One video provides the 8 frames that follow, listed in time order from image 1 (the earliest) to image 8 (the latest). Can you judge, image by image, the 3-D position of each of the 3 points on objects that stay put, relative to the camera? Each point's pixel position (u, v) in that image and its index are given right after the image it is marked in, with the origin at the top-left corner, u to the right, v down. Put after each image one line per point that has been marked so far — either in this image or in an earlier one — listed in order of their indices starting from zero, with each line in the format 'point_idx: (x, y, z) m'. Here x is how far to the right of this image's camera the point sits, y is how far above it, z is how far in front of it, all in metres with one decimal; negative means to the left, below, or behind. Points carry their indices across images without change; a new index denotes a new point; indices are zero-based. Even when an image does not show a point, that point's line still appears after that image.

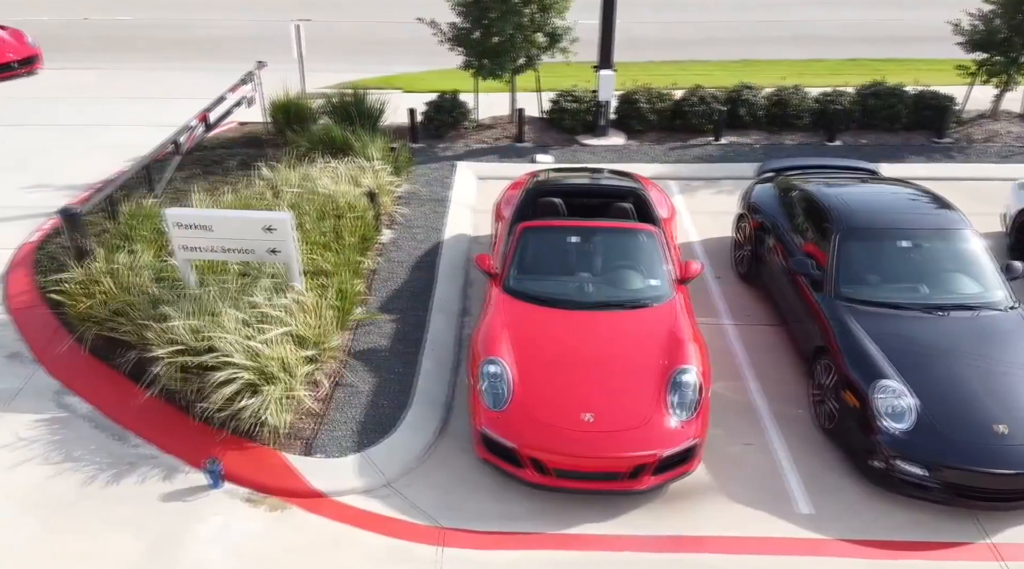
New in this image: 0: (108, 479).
0: (-2.5, -1.2, +4.8) m
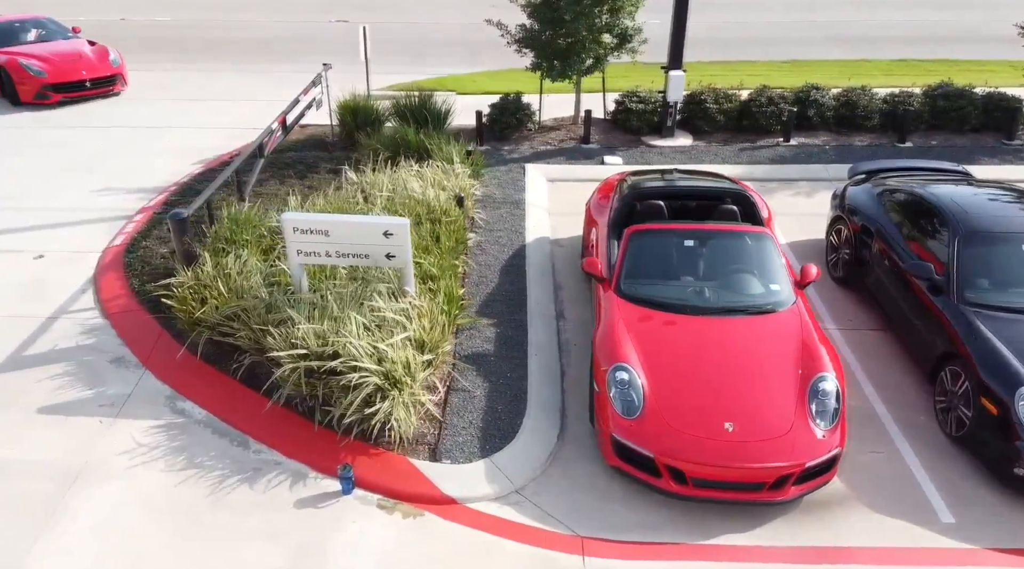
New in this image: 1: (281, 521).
0: (-1.7, -1.2, +4.8) m
1: (-1.4, -1.4, +4.5) m
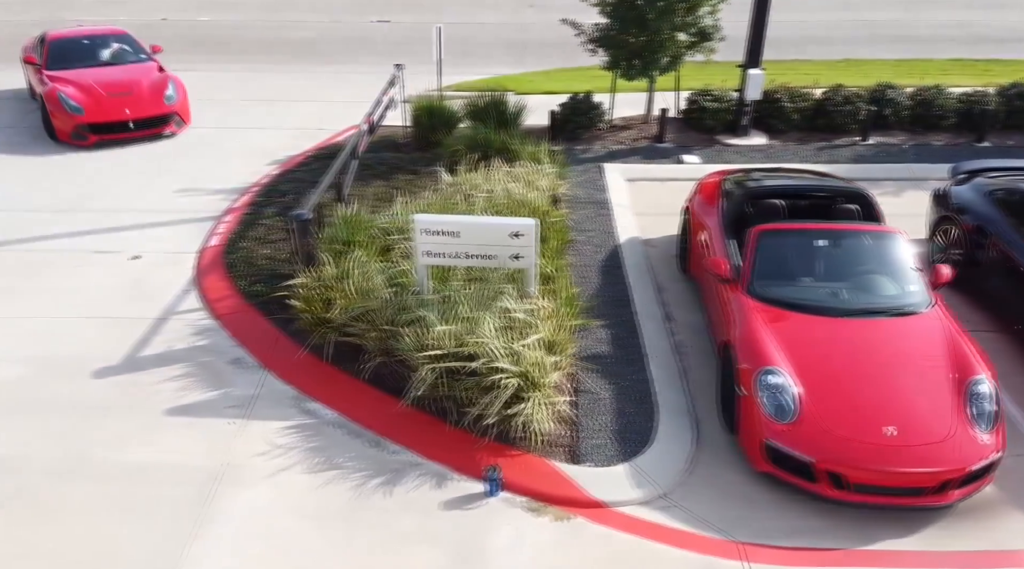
0: (-0.8, -1.3, +4.7) m
1: (-0.5, -1.4, +4.4) m
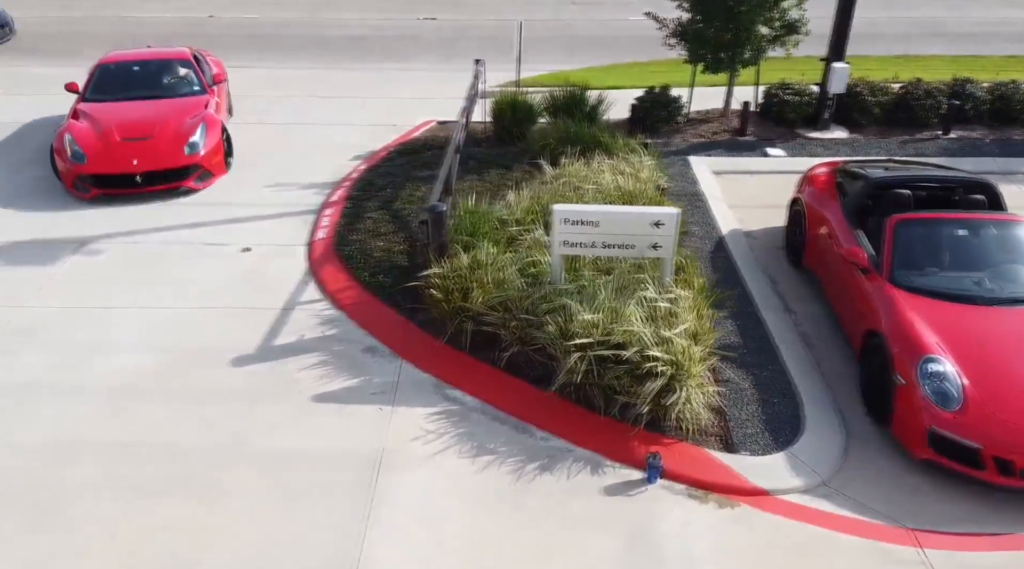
0: (+0.2, -1.2, +4.7) m
1: (+0.5, -1.3, +4.4) m
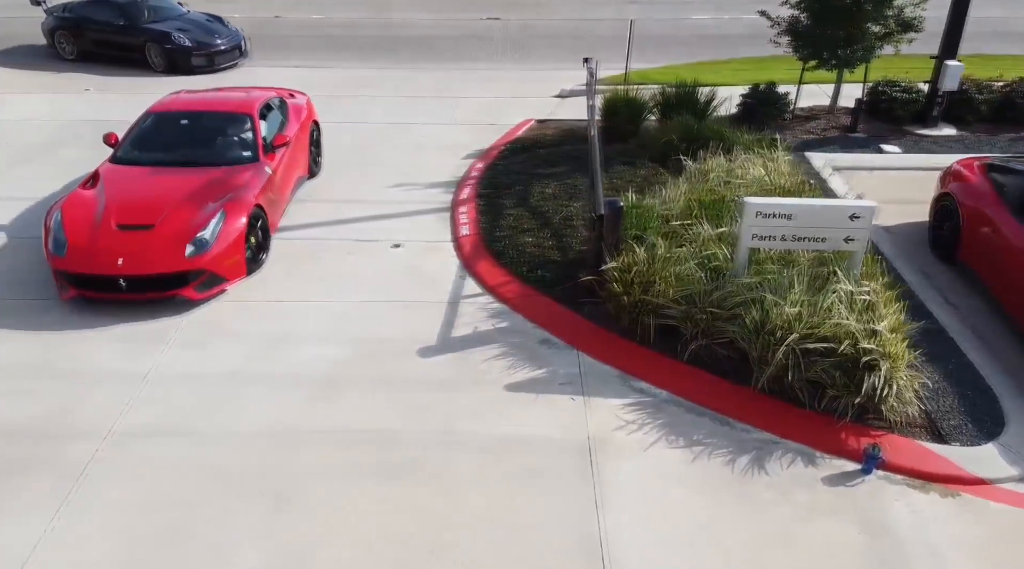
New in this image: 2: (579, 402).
0: (+1.5, -1.1, +4.8) m
1: (+1.9, -1.3, +4.5) m
2: (+0.5, -0.8, +5.3) m
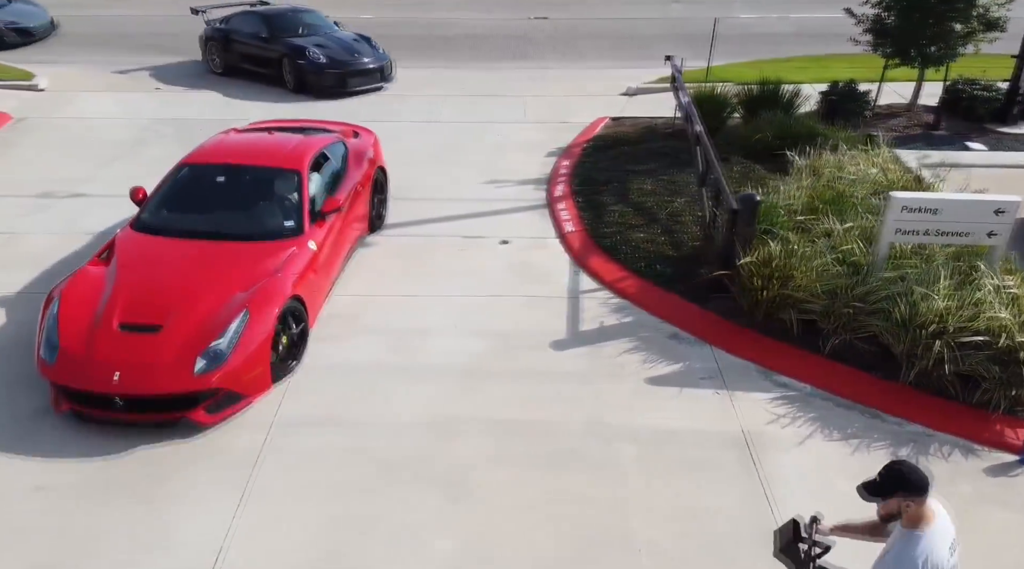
0: (+2.6, -1.1, +4.8) m
1: (+2.9, -1.2, +4.5) m
2: (+1.5, -0.8, +5.4) m
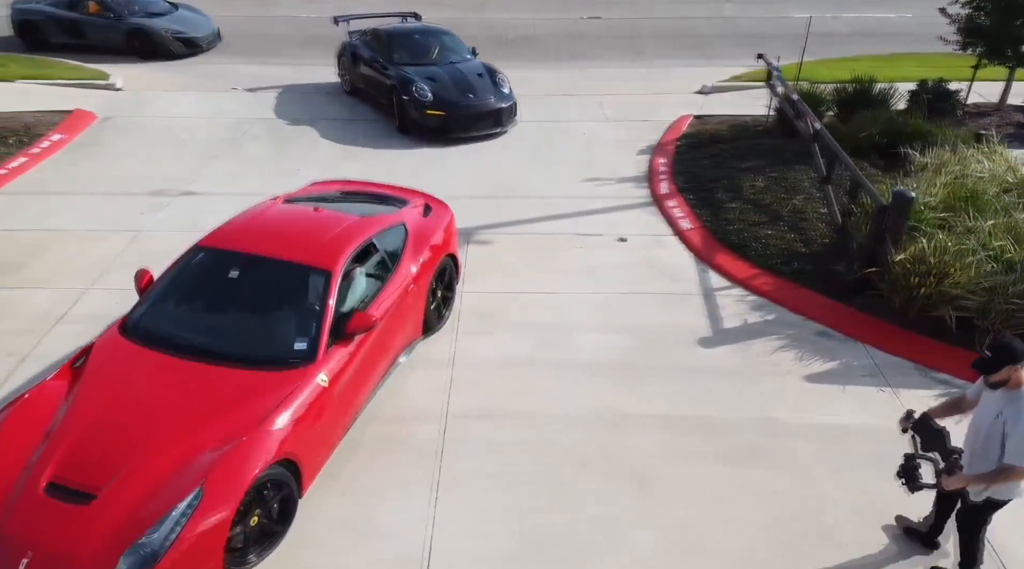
0: (+3.8, -1.1, +4.8) m
1: (+4.1, -1.2, +4.6) m
2: (+2.7, -0.8, +5.4) m
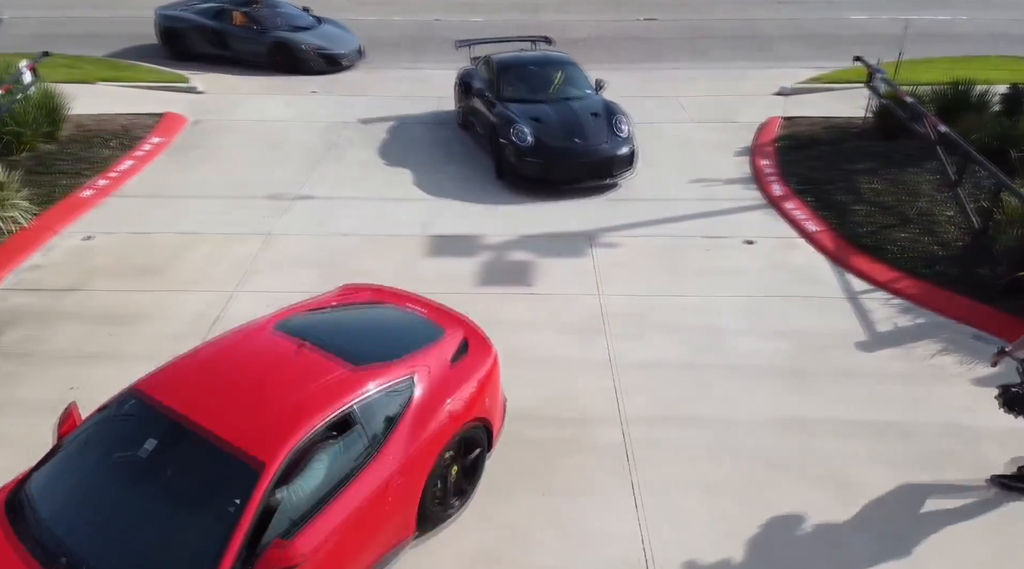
0: (+5.0, -1.1, +4.9) m
1: (+5.4, -1.2, +4.6) m
2: (+4.0, -0.8, +5.4) m
